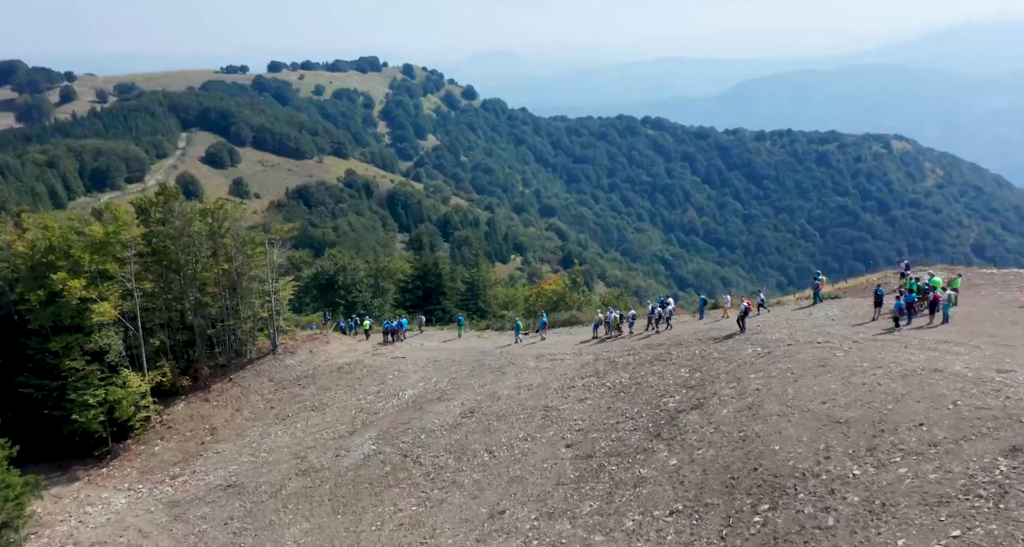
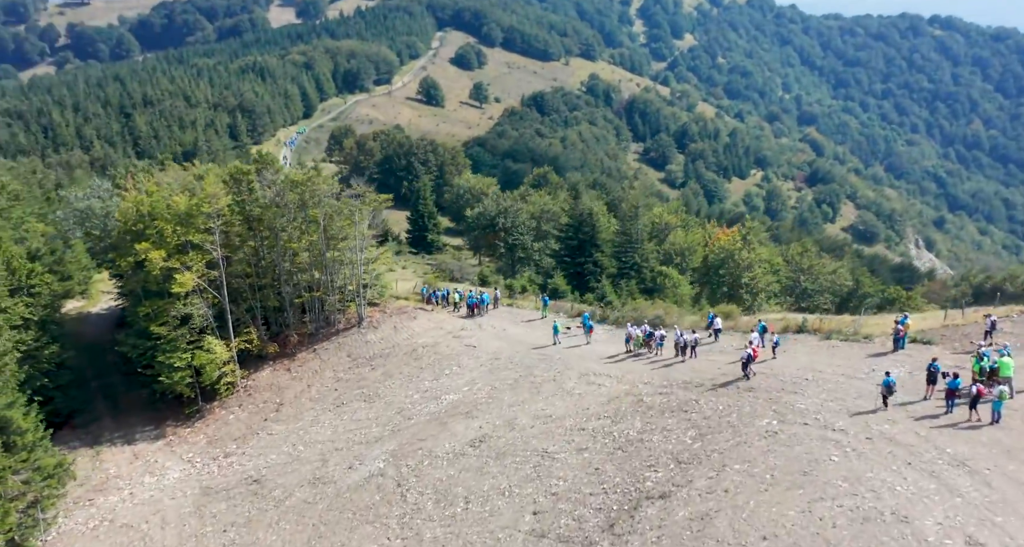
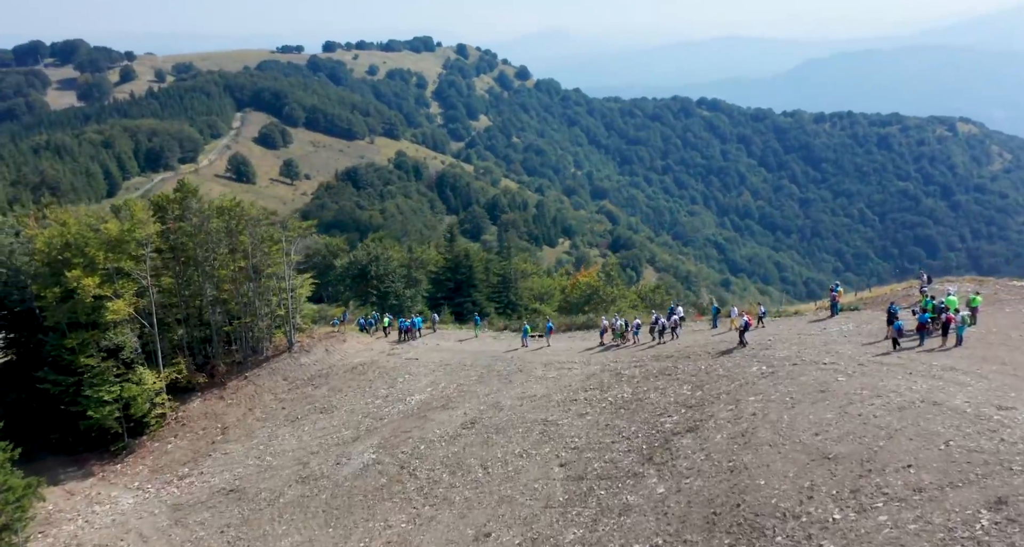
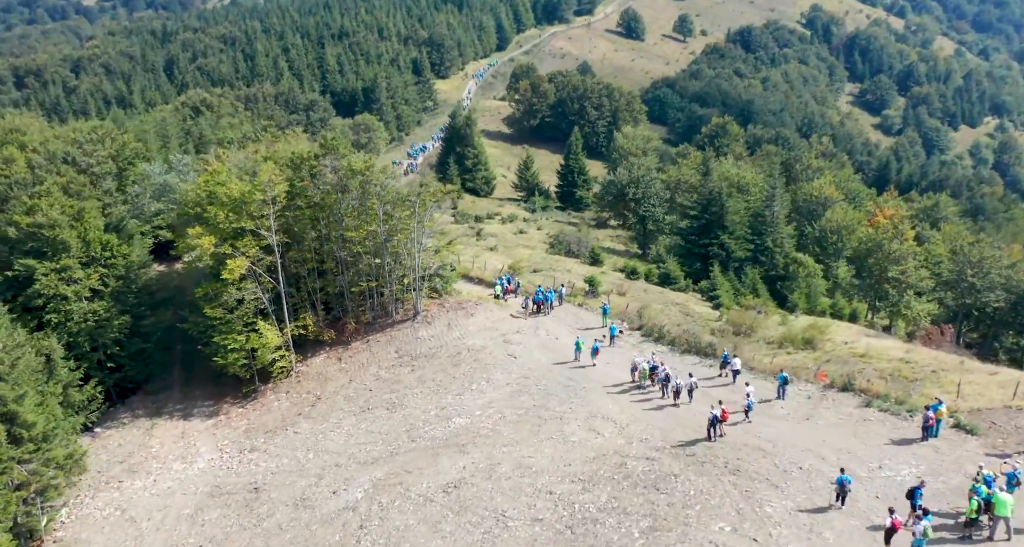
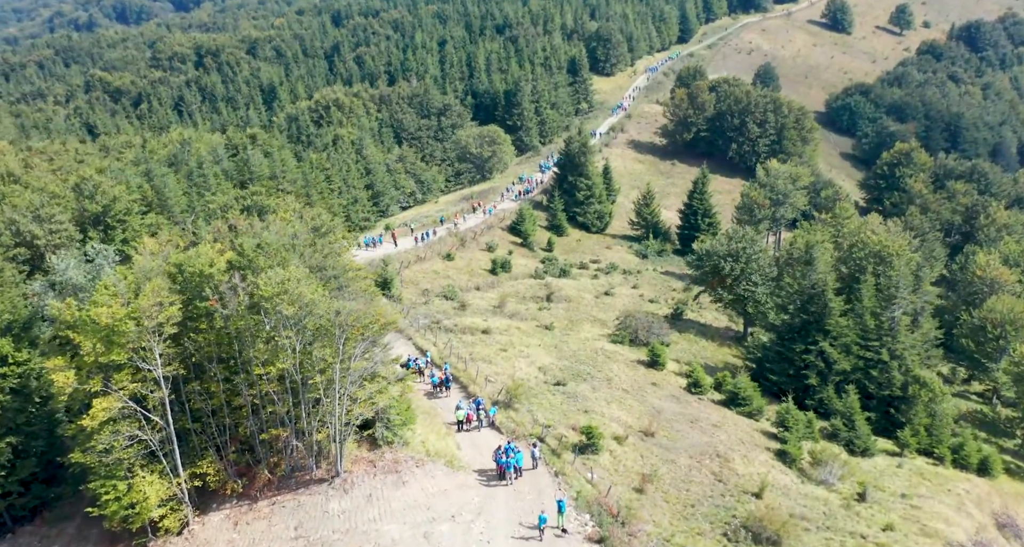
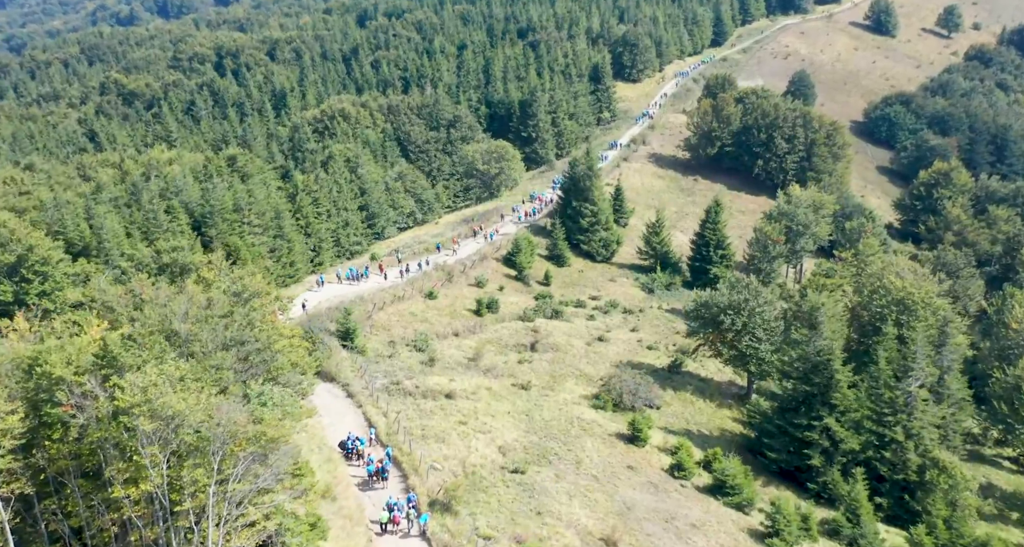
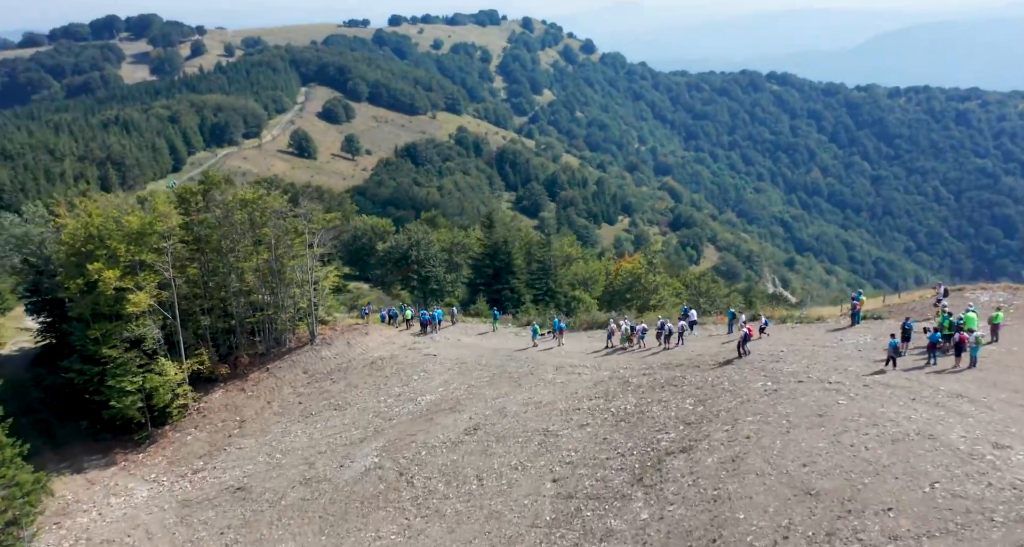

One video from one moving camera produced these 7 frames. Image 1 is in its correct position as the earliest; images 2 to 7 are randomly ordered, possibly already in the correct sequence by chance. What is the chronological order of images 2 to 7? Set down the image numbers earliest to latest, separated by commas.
3, 7, 2, 4, 5, 6
